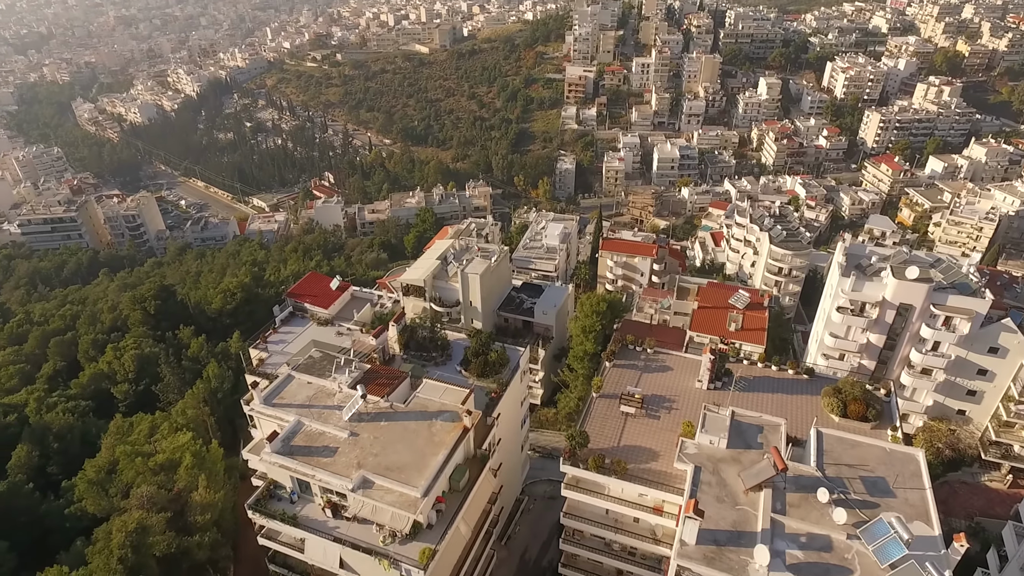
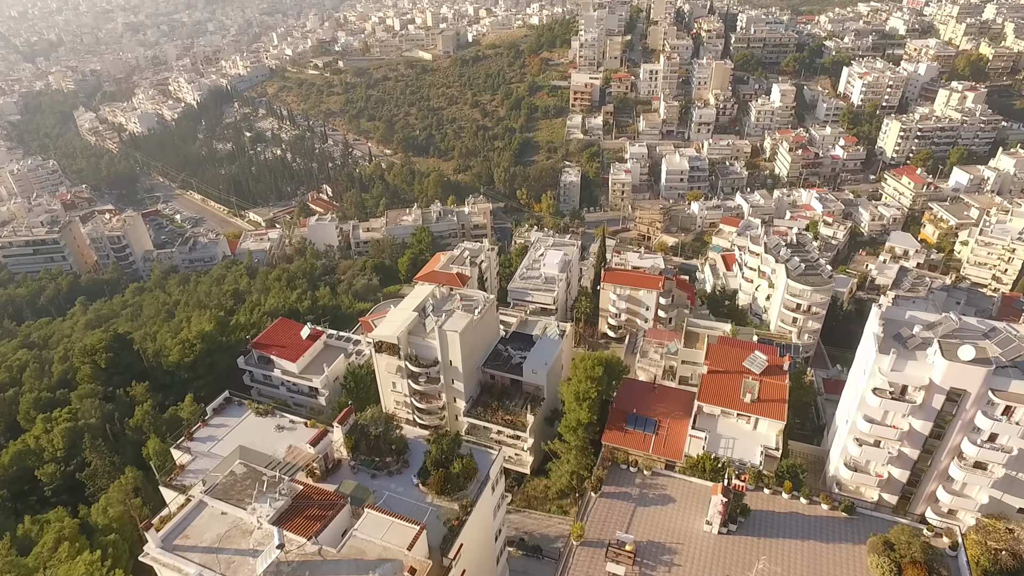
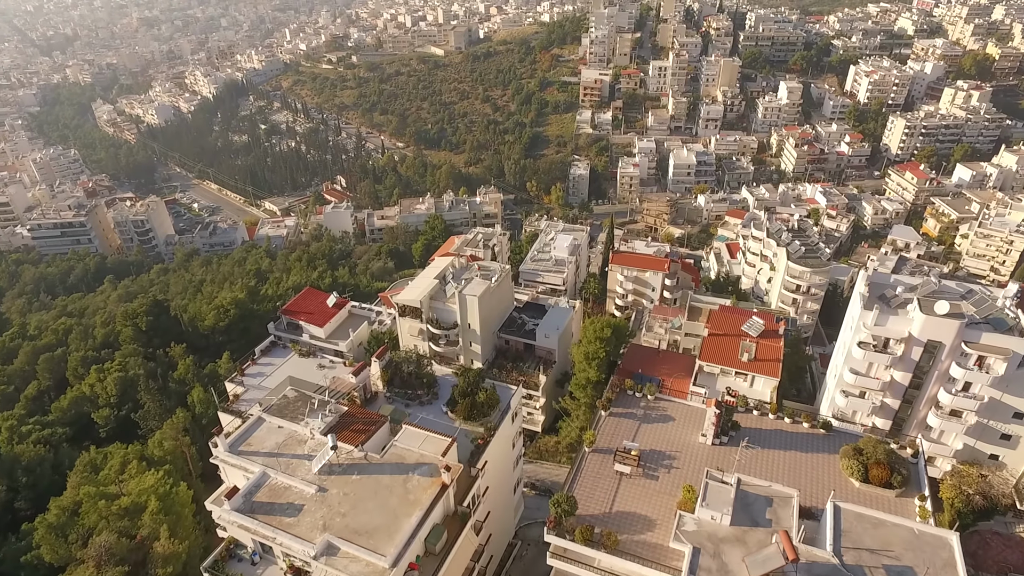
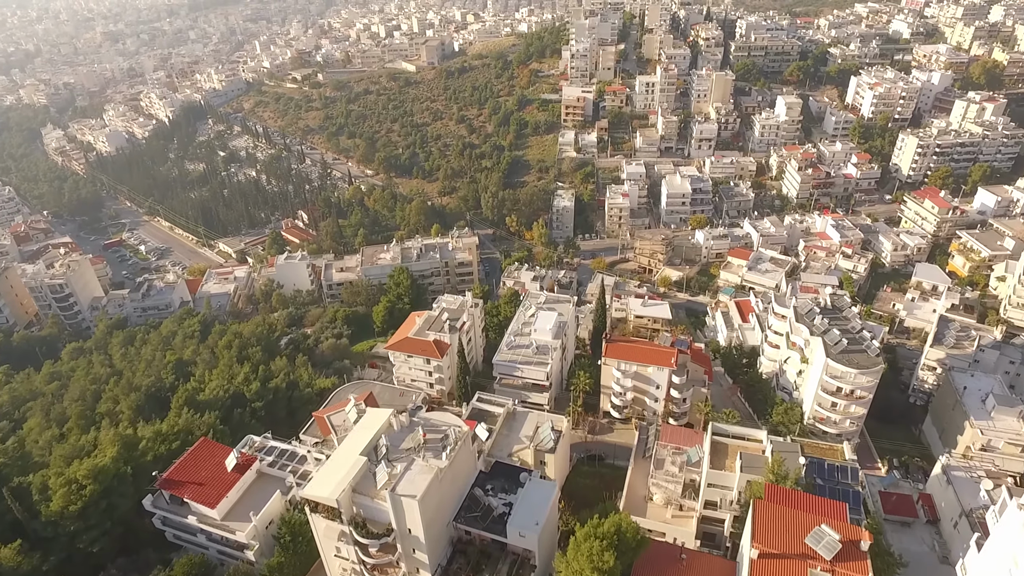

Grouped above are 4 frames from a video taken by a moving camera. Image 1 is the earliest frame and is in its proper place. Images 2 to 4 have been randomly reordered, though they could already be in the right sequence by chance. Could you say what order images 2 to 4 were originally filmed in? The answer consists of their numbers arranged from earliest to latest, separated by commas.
3, 2, 4
